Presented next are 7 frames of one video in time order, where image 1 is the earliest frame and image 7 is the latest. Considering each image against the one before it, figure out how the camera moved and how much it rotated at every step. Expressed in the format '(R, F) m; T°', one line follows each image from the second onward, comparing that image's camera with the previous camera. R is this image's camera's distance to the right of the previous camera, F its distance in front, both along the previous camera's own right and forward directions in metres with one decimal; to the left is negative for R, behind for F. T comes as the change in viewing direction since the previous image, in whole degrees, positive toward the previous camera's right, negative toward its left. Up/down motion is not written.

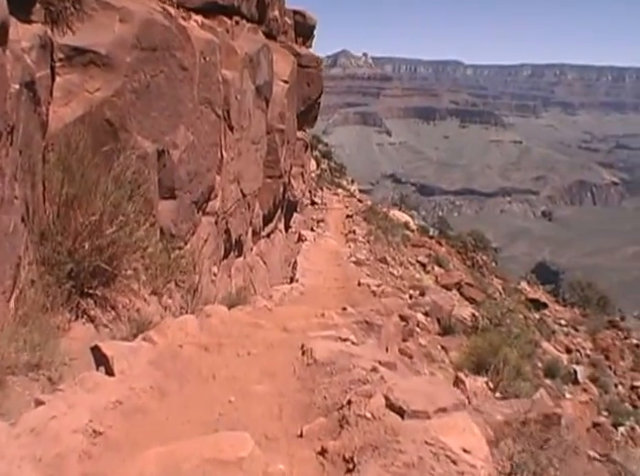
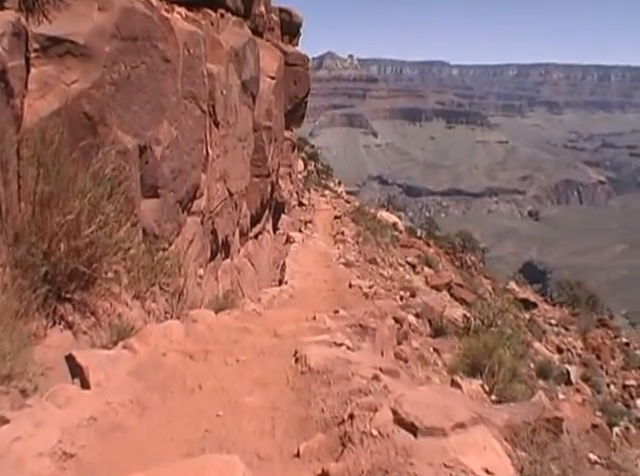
(0.0, +0.3) m; +1°
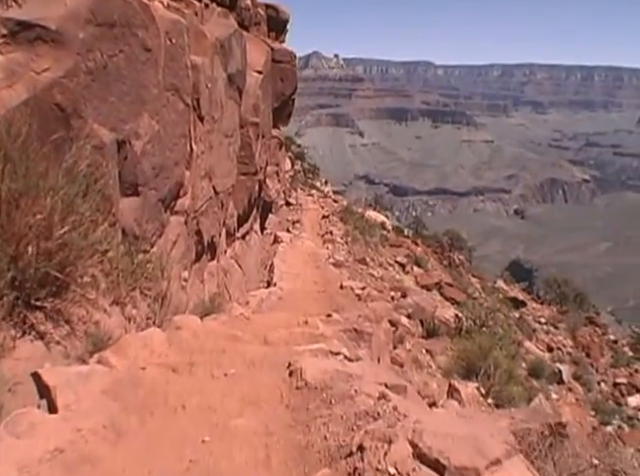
(0.0, +0.4) m; +1°
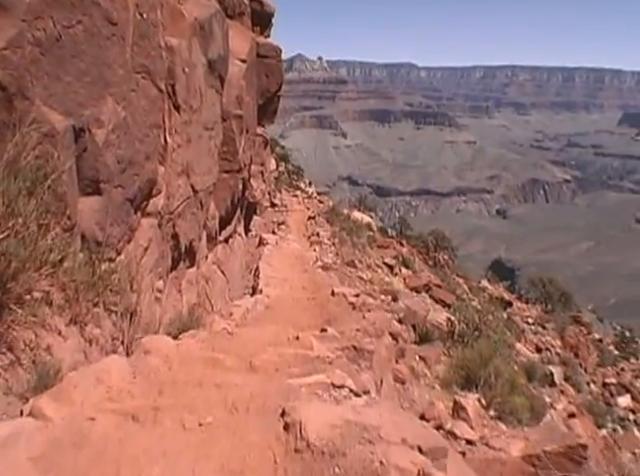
(-0.1, +0.8) m; +1°
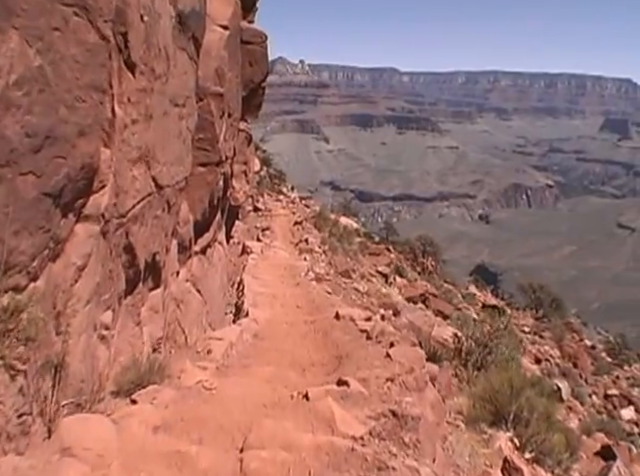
(-0.2, +1.7) m; +1°
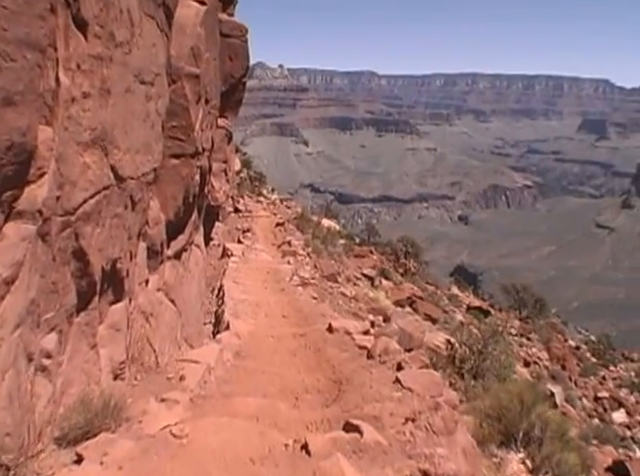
(-0.1, +0.8) m; +2°
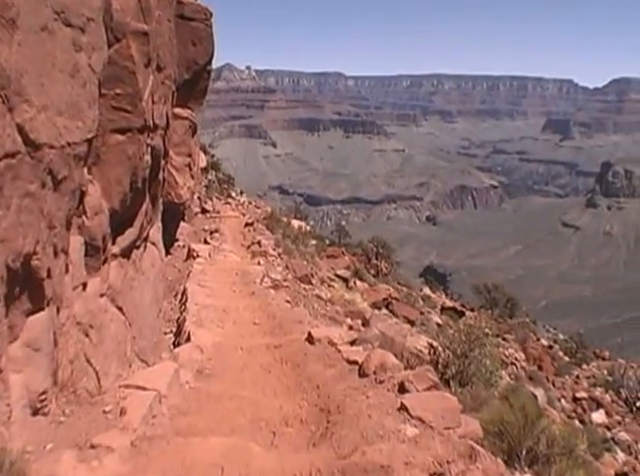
(-0.1, +1.0) m; +2°
